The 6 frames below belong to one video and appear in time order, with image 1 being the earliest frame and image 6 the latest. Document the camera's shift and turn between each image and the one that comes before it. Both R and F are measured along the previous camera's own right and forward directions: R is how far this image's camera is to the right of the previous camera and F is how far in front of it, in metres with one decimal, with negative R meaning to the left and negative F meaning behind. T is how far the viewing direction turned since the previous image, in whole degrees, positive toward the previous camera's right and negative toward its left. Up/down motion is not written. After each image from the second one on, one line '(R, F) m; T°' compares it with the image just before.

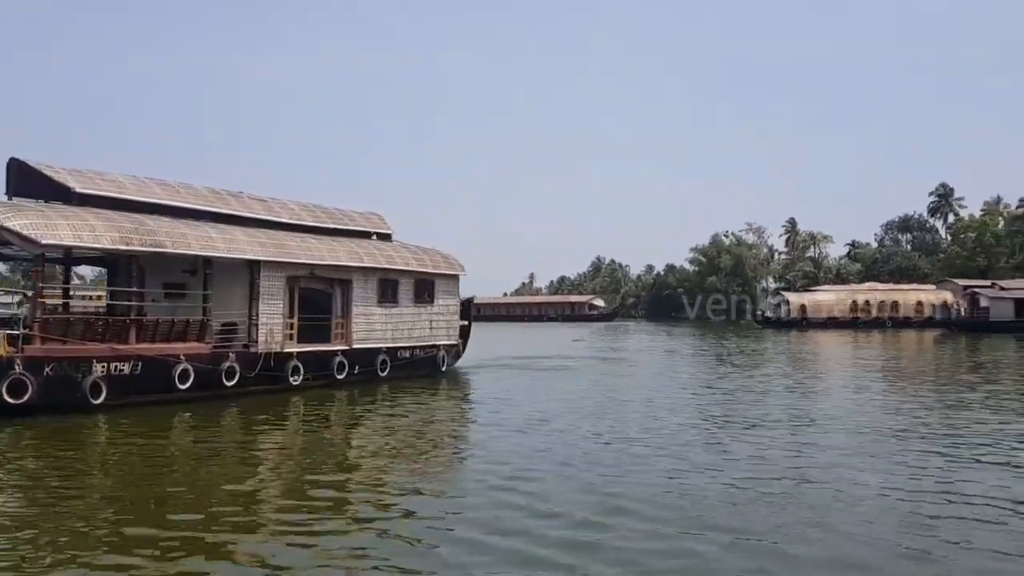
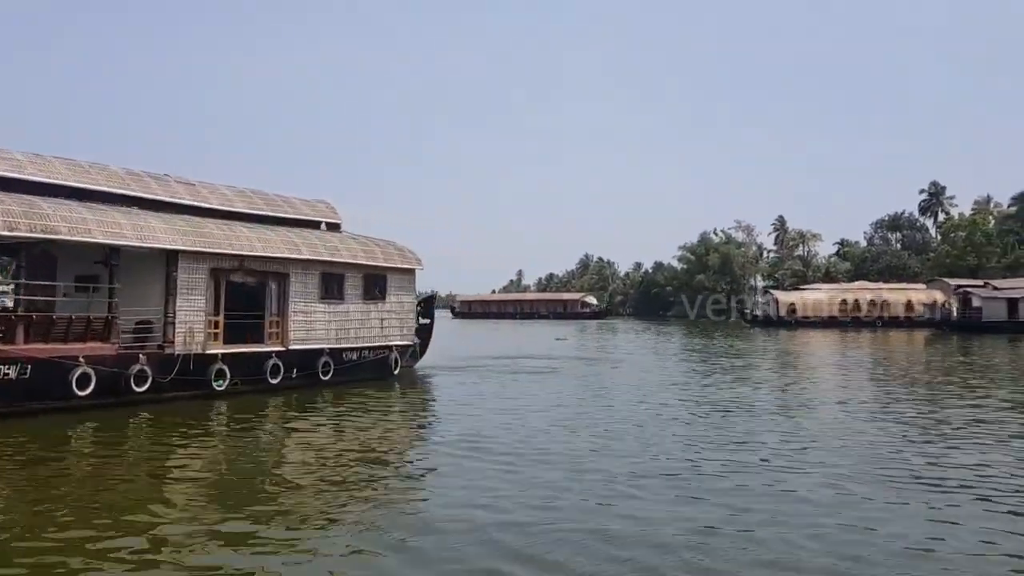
(+0.7, +1.9) m; +1°
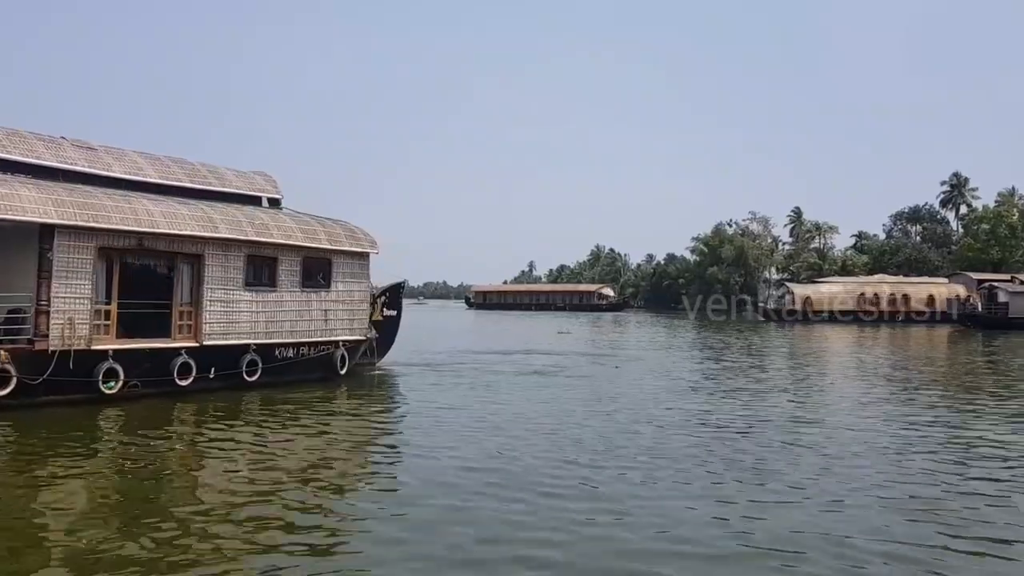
(+1.0, +2.9) m; -1°
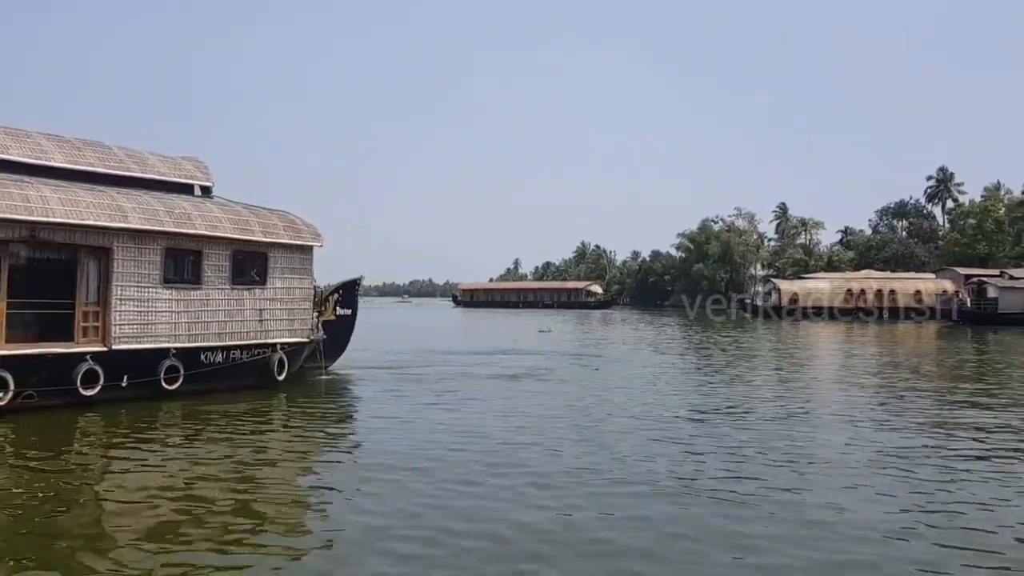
(+0.6, +1.6) m; +1°
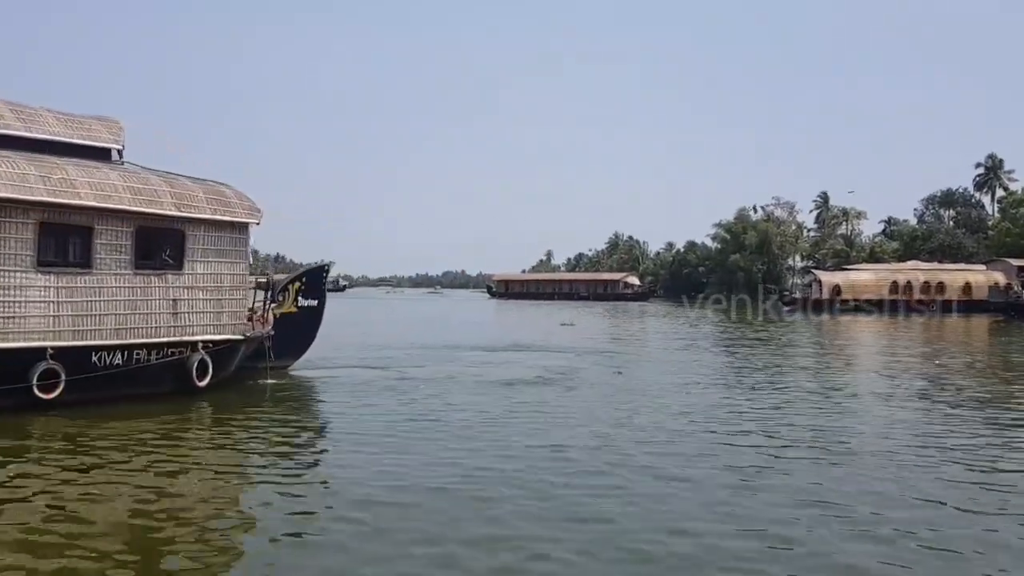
(+0.9, +3.0) m; -2°
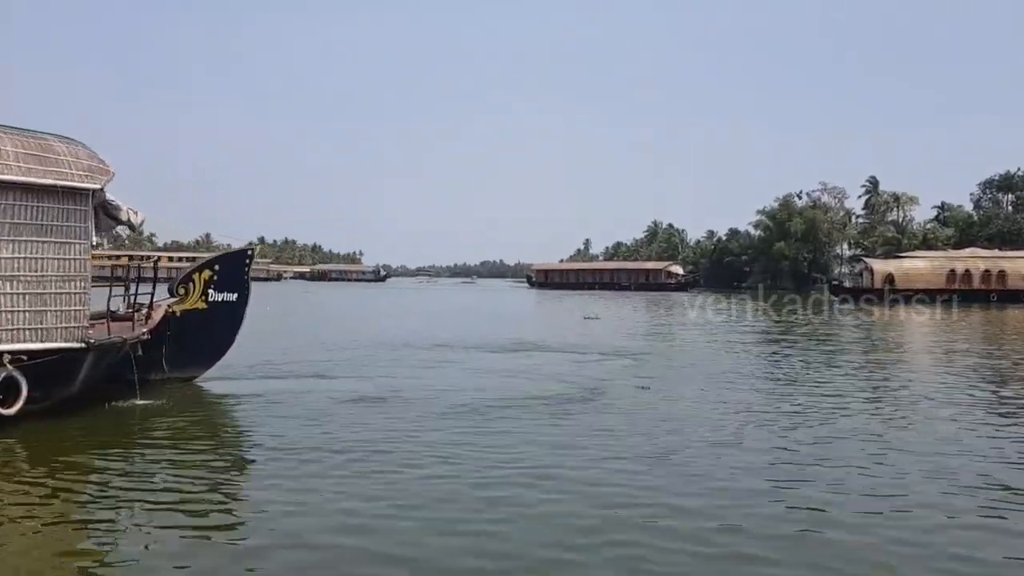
(+1.2, +3.9) m; -3°
